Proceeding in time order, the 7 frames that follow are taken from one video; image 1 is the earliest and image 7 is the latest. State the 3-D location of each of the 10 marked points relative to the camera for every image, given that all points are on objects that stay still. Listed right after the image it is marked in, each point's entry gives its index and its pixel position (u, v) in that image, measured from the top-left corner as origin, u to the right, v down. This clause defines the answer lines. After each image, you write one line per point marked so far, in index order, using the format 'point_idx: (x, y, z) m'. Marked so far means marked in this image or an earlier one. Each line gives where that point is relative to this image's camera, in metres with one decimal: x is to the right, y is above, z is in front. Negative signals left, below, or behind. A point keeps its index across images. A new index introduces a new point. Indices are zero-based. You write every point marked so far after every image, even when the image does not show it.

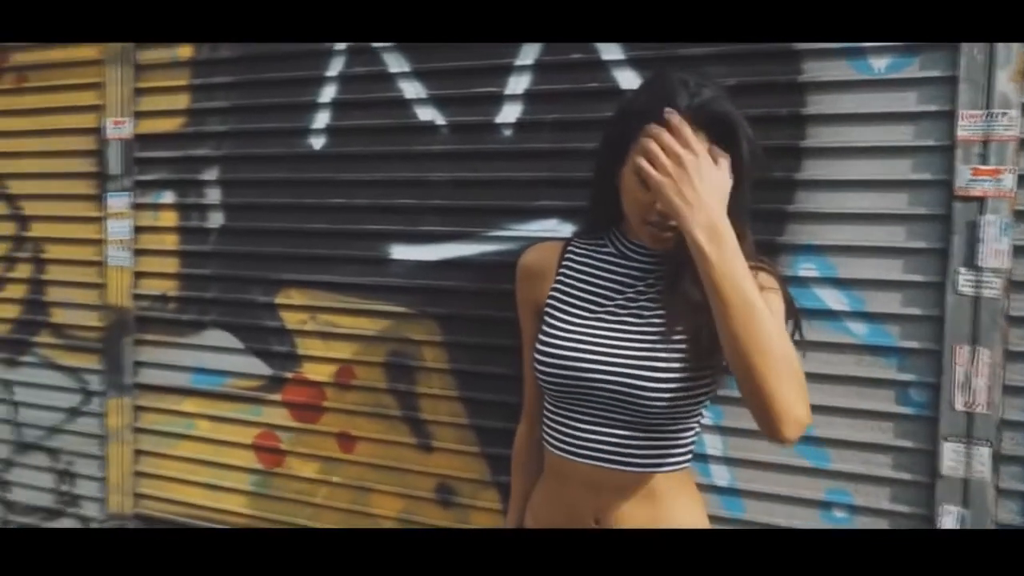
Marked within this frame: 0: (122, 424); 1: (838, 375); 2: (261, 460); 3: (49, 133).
0: (-2.0, -0.7, +3.8) m
1: (+1.2, -0.3, +2.6) m
2: (-1.2, -0.8, +3.5) m
3: (-2.5, +0.8, +3.9) m
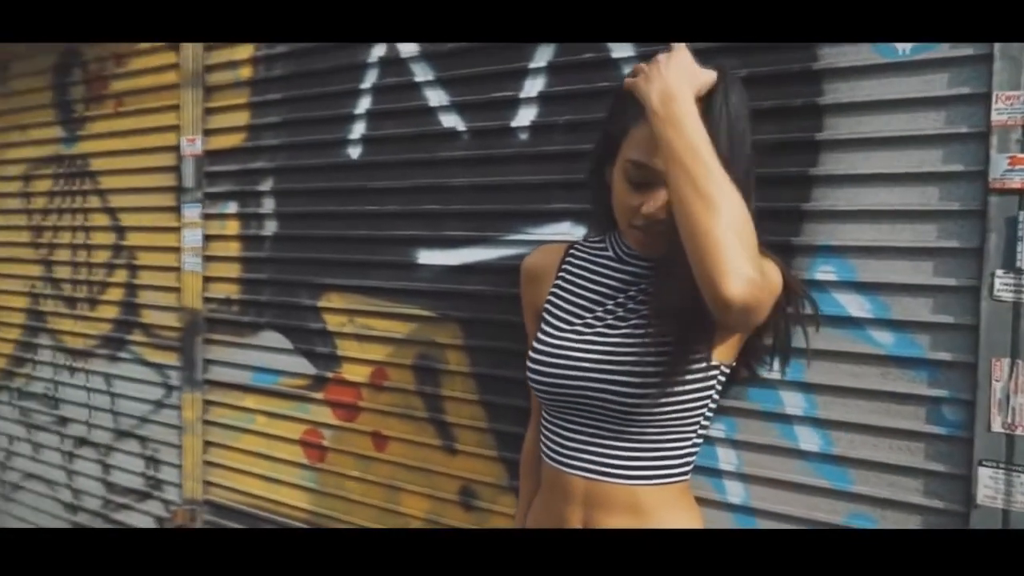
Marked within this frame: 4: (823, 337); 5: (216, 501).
0: (-1.8, -0.7, +4.1) m
1: (+1.2, -0.3, +2.4) m
2: (-1.1, -0.9, +3.7) m
3: (-2.2, +0.8, +4.3) m
4: (+1.0, -0.2, +2.5) m
5: (-1.7, -1.2, +4.1) m
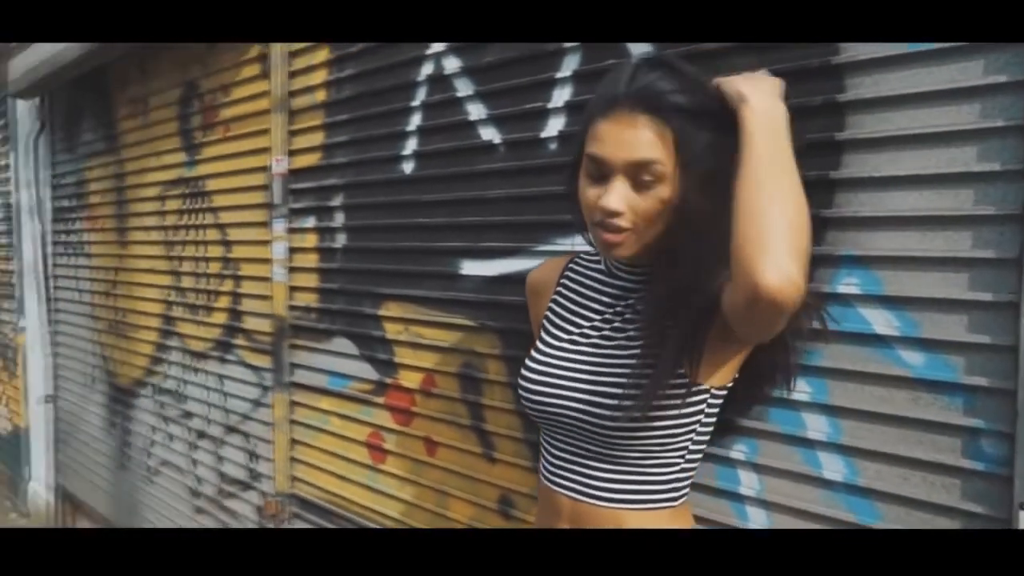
0: (-1.4, -0.8, +4.4) m
1: (+1.1, -0.4, +2.2) m
2: (-0.8, -0.9, +3.9) m
3: (-1.8, +0.8, +4.7) m
4: (+1.0, -0.2, +2.2) m
5: (-1.3, -1.3, +4.4) m
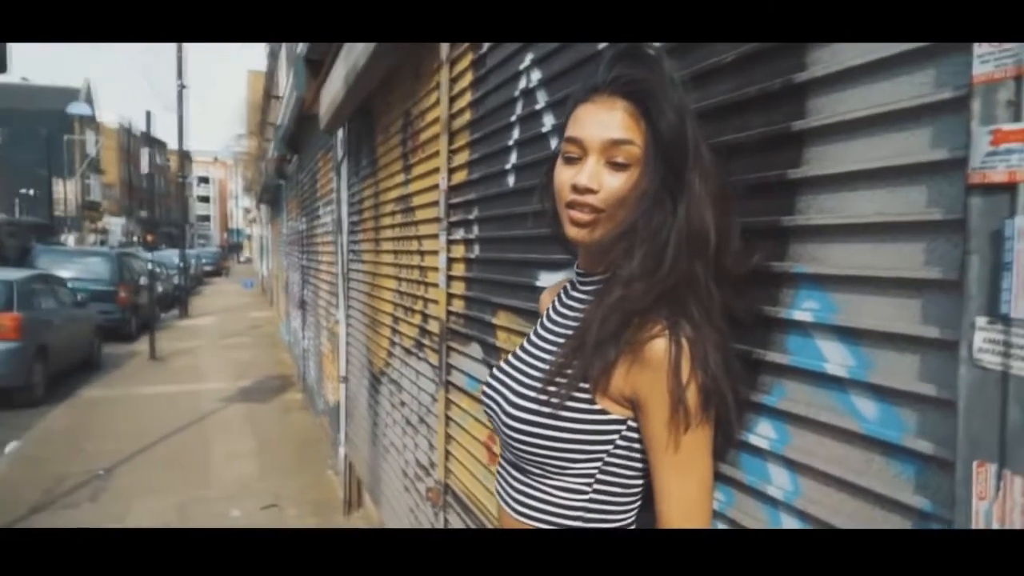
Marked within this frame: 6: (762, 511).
0: (-0.5, -0.8, +4.9) m
1: (+0.8, -0.4, +1.7) m
2: (-0.1, -1.0, +4.1) m
3: (-0.6, +0.7, +5.3) m
4: (+0.7, -0.3, +1.8) m
5: (-0.4, -1.3, +4.8) m
6: (+0.7, -0.6, +1.9) m
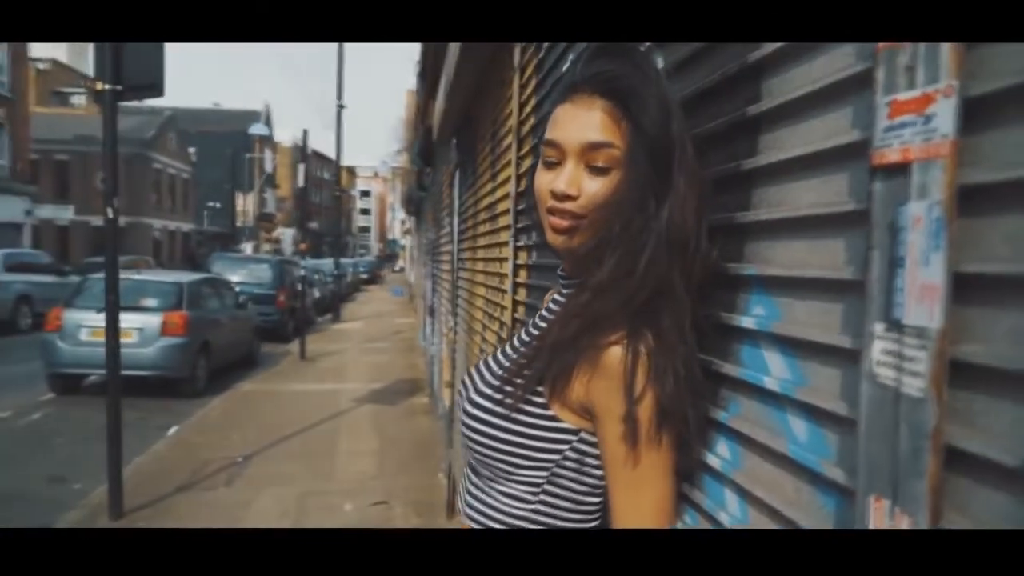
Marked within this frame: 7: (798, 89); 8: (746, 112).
0: (0.0, -0.9, +4.8) m
1: (+0.5, -0.4, +1.5) m
2: (+0.1, -1.0, +4.0) m
3: (0.0, +0.7, +5.3) m
4: (+0.5, -0.3, +1.6) m
5: (0.0, -1.3, +4.7) m
6: (+0.5, -0.6, +1.7) m
7: (+0.6, +0.4, +1.4) m
8: (+0.5, +0.4, +1.6) m
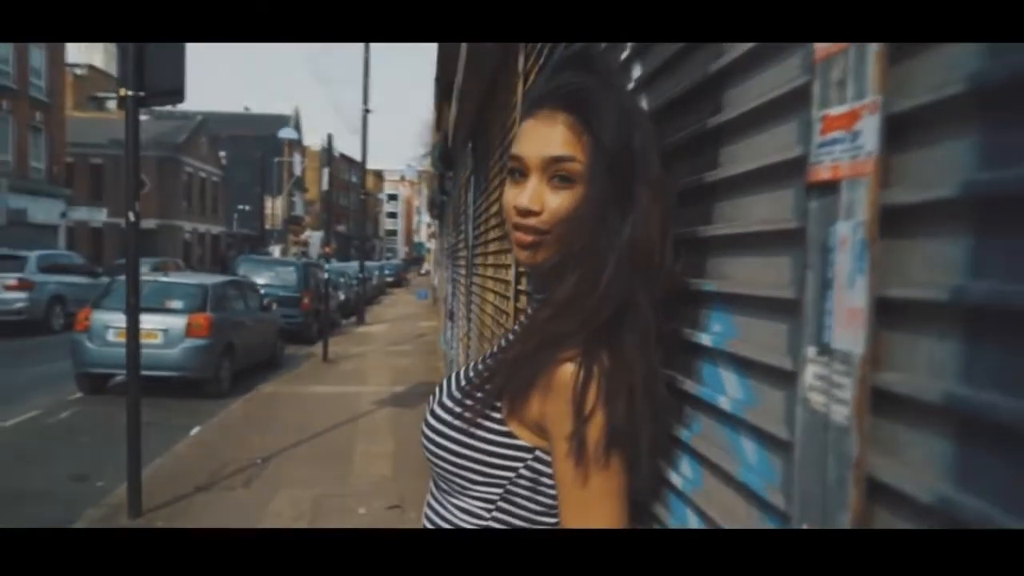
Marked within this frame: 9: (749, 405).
0: (0.0, -0.9, +4.8) m
1: (+0.4, -0.5, +1.4) m
2: (+0.1, -1.0, +4.0) m
3: (0.0, +0.6, +5.3) m
4: (+0.4, -0.3, +1.6) m
5: (0.0, -1.4, +4.7) m
6: (+0.4, -0.6, +1.7) m
7: (+0.5, +0.4, +1.4) m
8: (+0.4, +0.4, +1.6) m
9: (+0.5, -0.2, +1.4) m
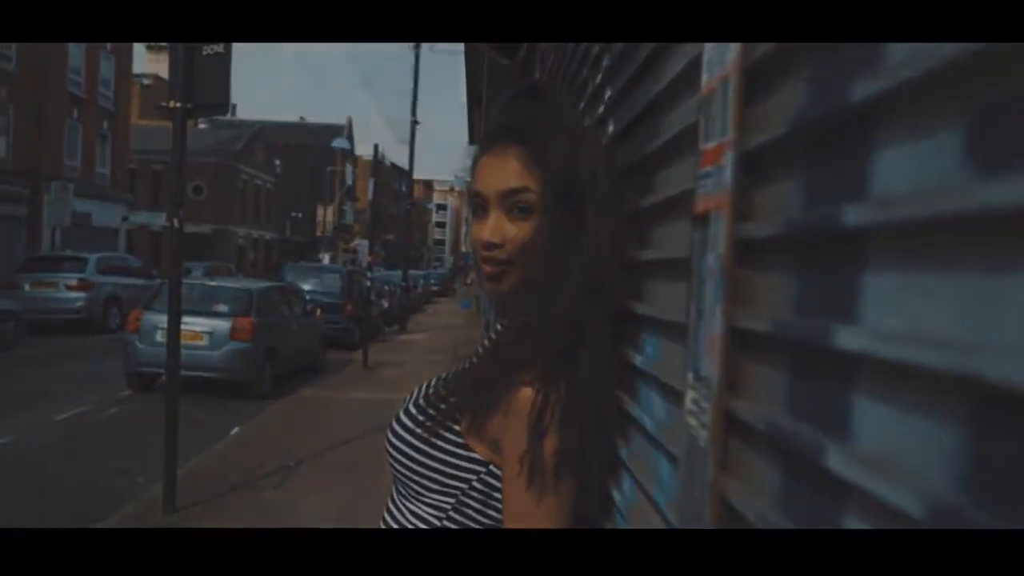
0: (0.0, -1.0, +4.8) m
1: (+0.3, -0.5, +1.5) m
2: (+0.1, -1.1, +4.0) m
3: (+0.1, +0.5, +5.3) m
4: (+0.3, -0.4, +1.6) m
5: (0.0, -1.5, +4.7) m
6: (+0.3, -0.7, +1.7) m
7: (+0.3, +0.3, +1.4) m
8: (+0.3, +0.3, +1.6) m
9: (+0.3, -0.3, +1.4) m
